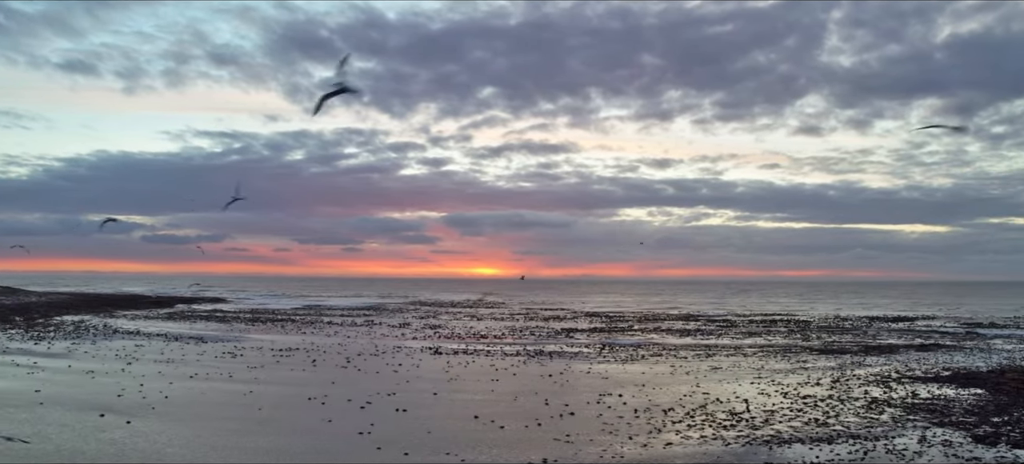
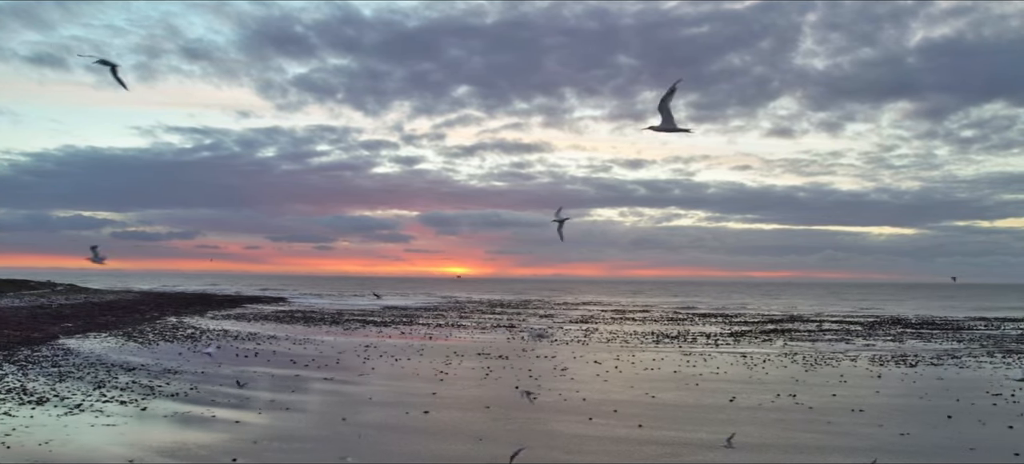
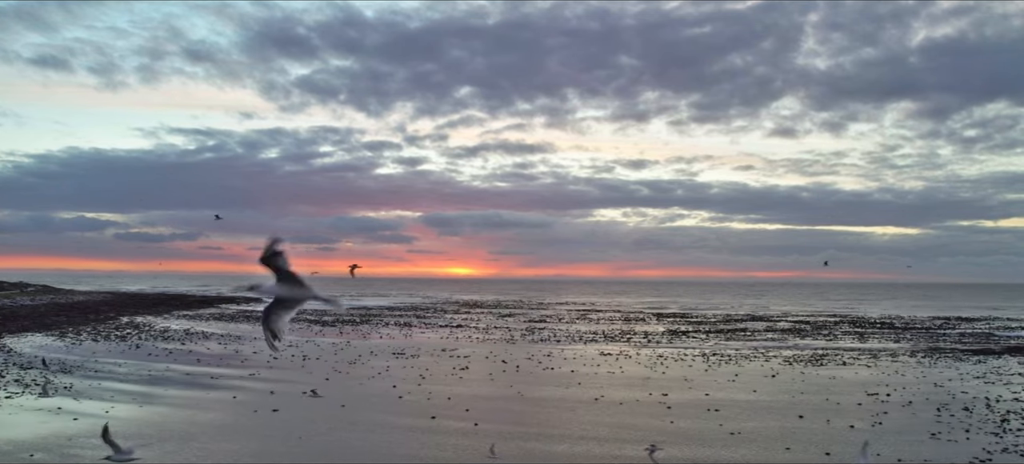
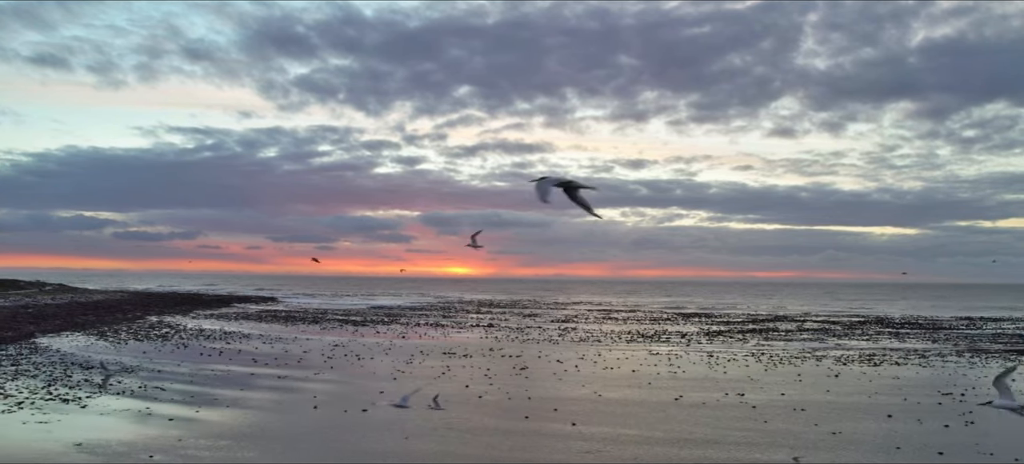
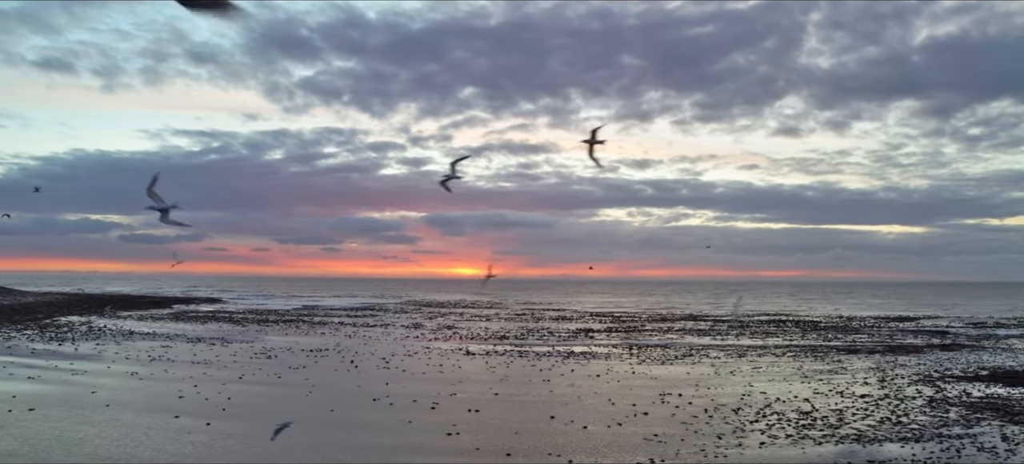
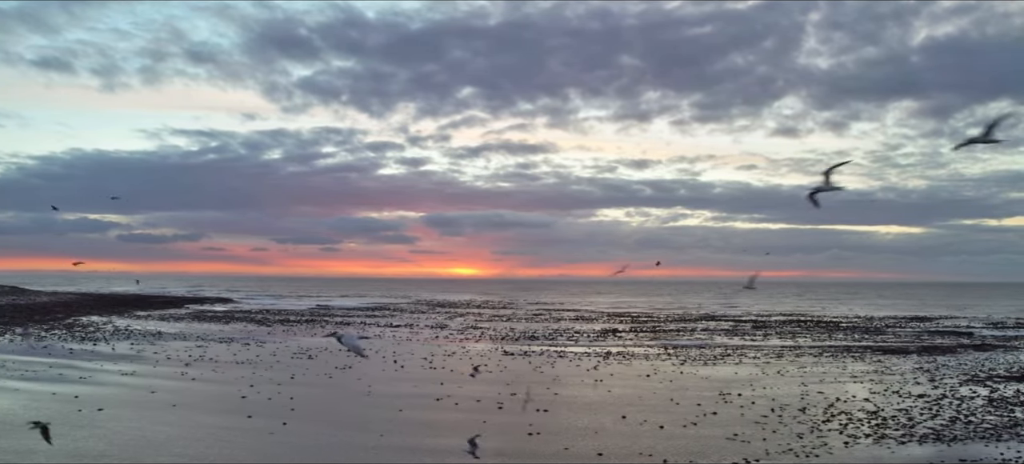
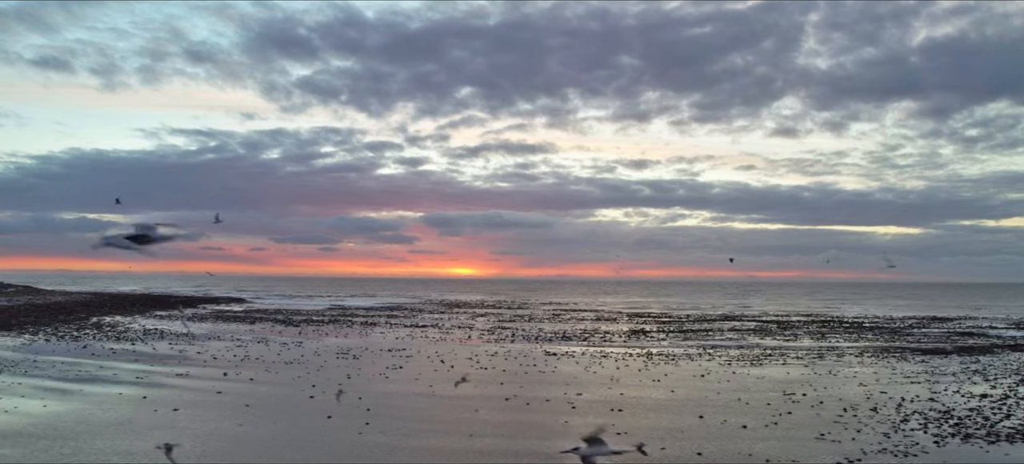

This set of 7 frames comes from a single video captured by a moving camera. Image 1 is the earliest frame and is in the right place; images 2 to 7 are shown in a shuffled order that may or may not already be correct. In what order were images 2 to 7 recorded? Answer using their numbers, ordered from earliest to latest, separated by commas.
5, 6, 7, 3, 4, 2
